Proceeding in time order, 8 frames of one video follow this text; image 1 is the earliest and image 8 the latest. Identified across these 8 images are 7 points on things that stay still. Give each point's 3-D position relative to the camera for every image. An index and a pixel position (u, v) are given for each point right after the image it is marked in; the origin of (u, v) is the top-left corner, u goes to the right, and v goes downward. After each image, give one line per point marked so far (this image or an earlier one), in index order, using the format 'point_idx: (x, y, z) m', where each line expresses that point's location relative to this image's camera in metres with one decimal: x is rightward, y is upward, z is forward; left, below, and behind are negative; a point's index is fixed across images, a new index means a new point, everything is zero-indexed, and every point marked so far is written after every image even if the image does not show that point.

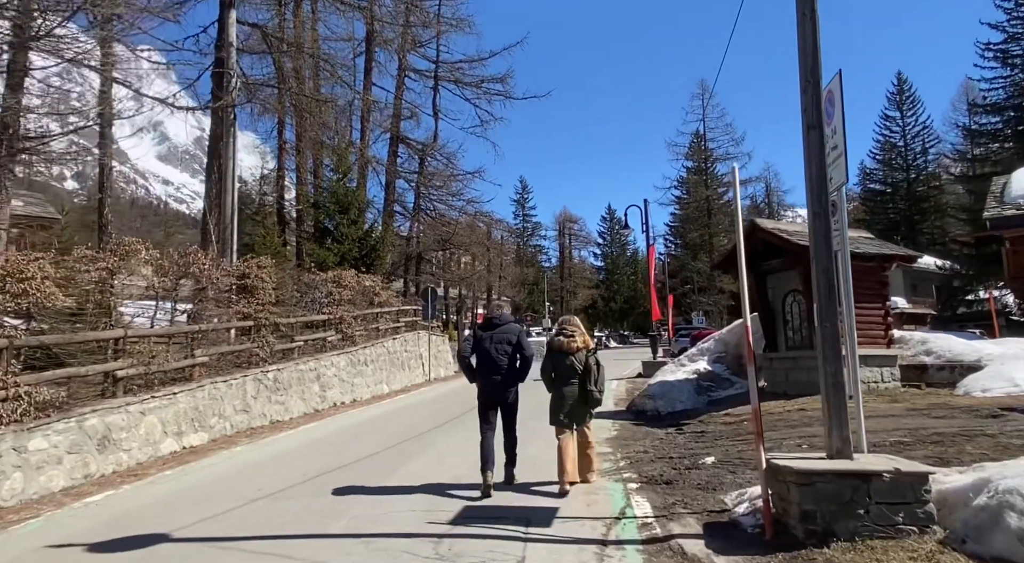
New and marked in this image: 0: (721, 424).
0: (+3.2, -2.2, +11.7) m
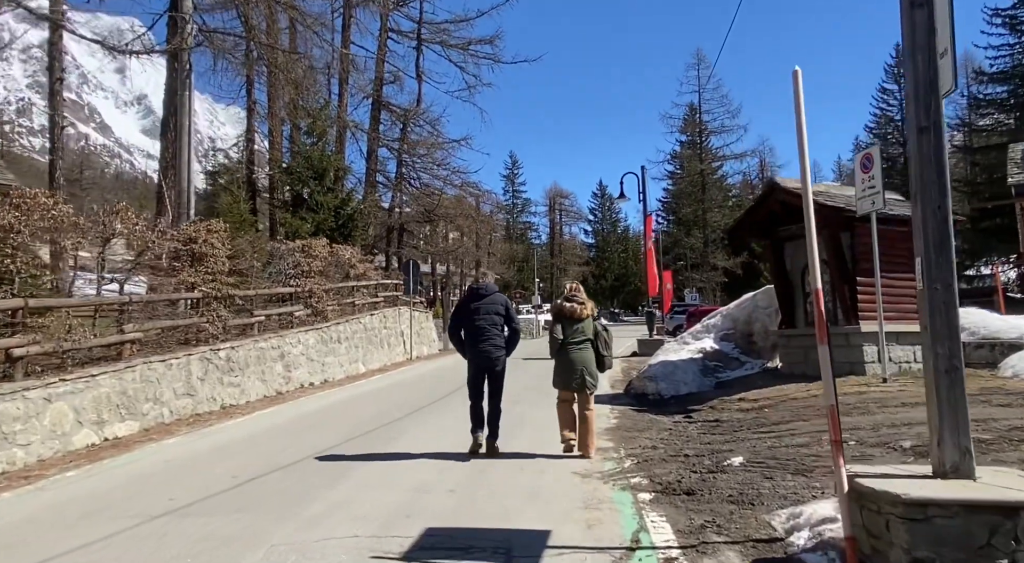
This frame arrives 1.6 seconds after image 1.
0: (+3.0, -1.8, +10.1) m
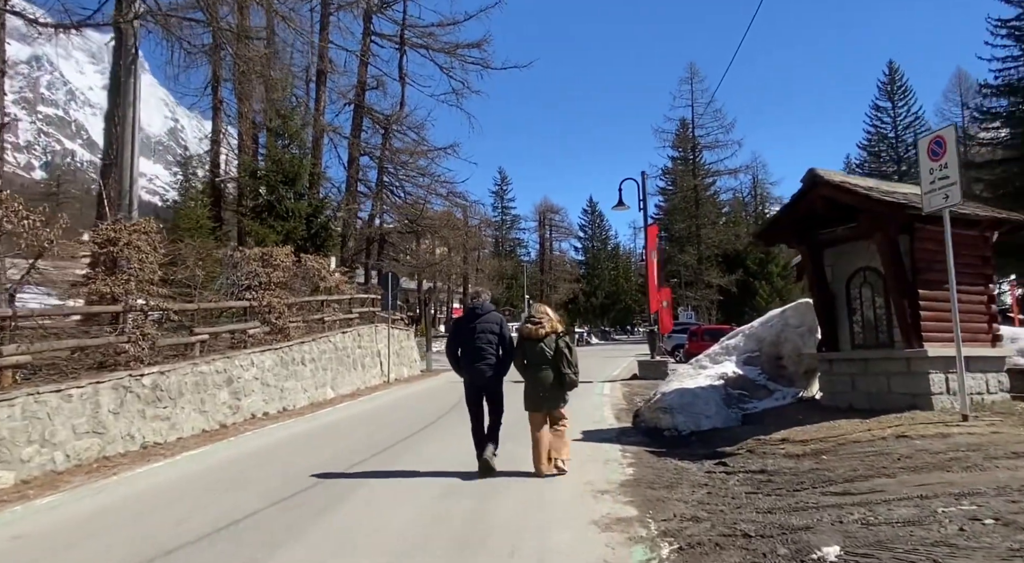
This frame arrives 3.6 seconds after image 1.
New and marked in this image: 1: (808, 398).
0: (+2.9, -1.9, +7.9) m
1: (+4.5, -1.8, +11.5) m
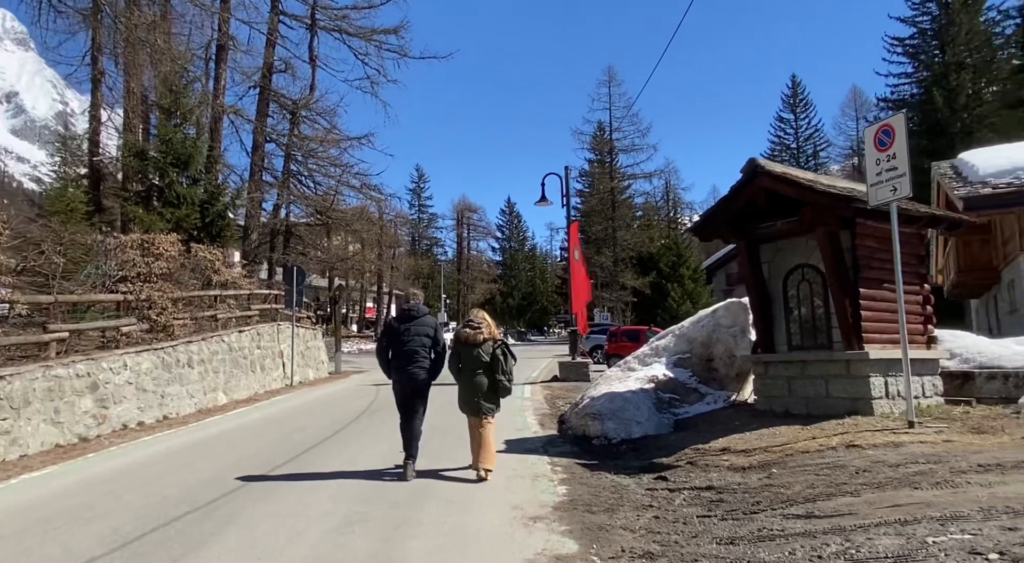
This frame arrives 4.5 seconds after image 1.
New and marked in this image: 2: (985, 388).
0: (+2.1, -1.8, +7.1) m
1: (+3.3, -1.8, +10.9) m
2: (+6.9, -1.5, +11.0) m
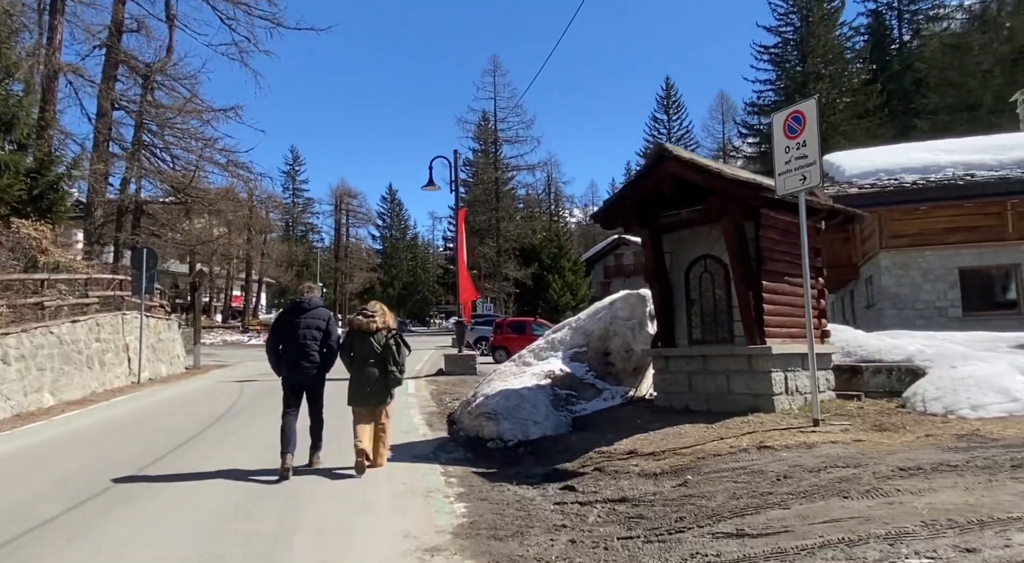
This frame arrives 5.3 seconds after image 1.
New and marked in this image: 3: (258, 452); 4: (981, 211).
0: (+1.2, -1.7, +6.5) m
1: (+1.7, -1.6, +10.5) m
2: (+5.3, -1.5, +11.1) m
3: (-2.9, -1.9, +8.6) m
4: (+11.2, +1.7, +18.2) m
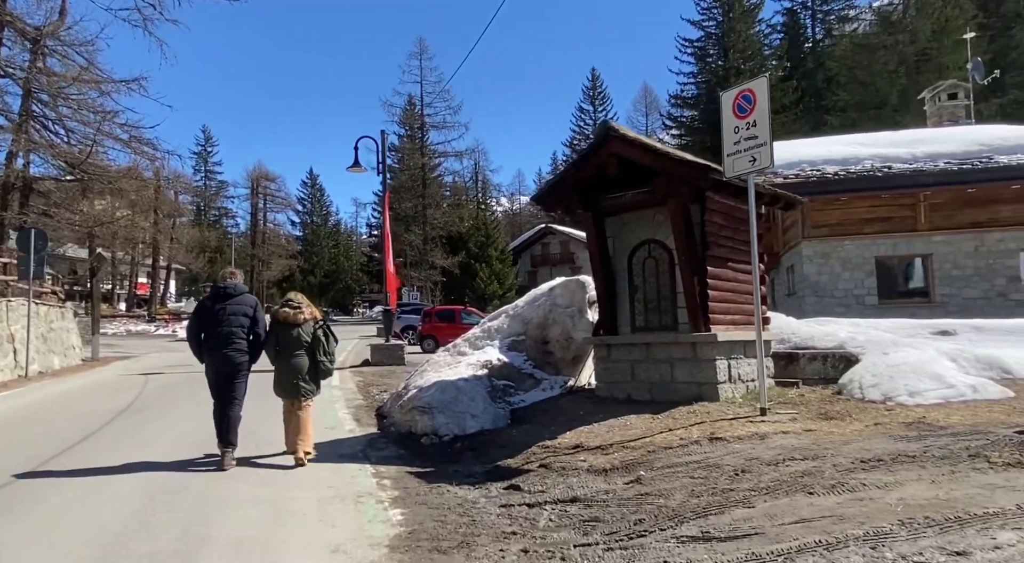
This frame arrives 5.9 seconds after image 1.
0: (+0.7, -1.6, +6.1) m
1: (+0.9, -1.4, +10.1) m
2: (+4.3, -1.3, +11.0) m
3: (-3.6, -1.8, +7.8) m
4: (+9.5, +2.0, +18.7) m
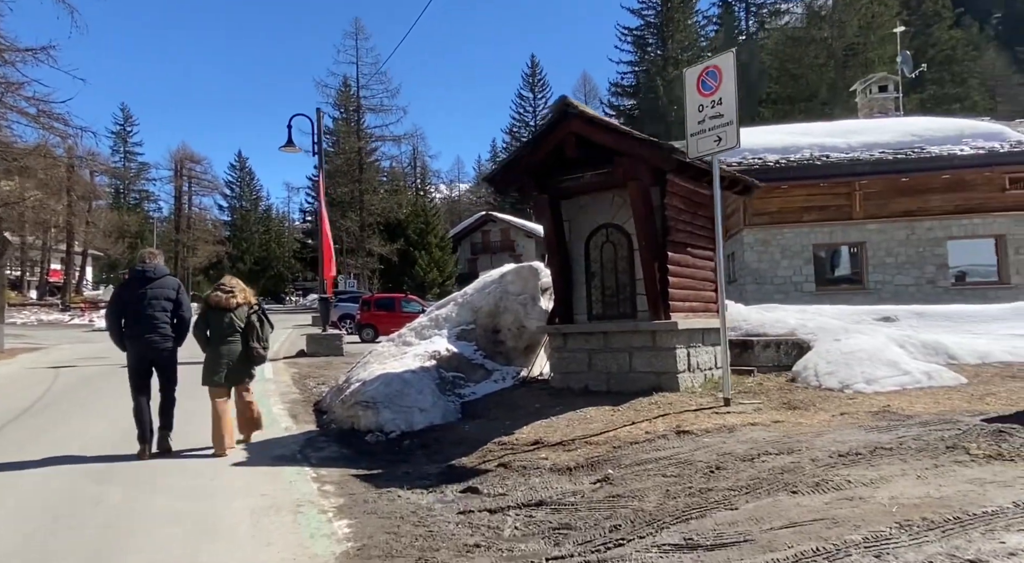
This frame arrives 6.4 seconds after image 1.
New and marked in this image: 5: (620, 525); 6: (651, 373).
0: (+0.4, -1.5, +5.6) m
1: (+0.2, -1.3, +9.6) m
2: (+3.6, -1.1, +10.9) m
3: (-4.0, -1.6, +7.0) m
4: (+8.1, +2.3, +18.8) m
5: (+0.7, -1.5, +4.6) m
6: (+1.6, -1.0, +8.4) m
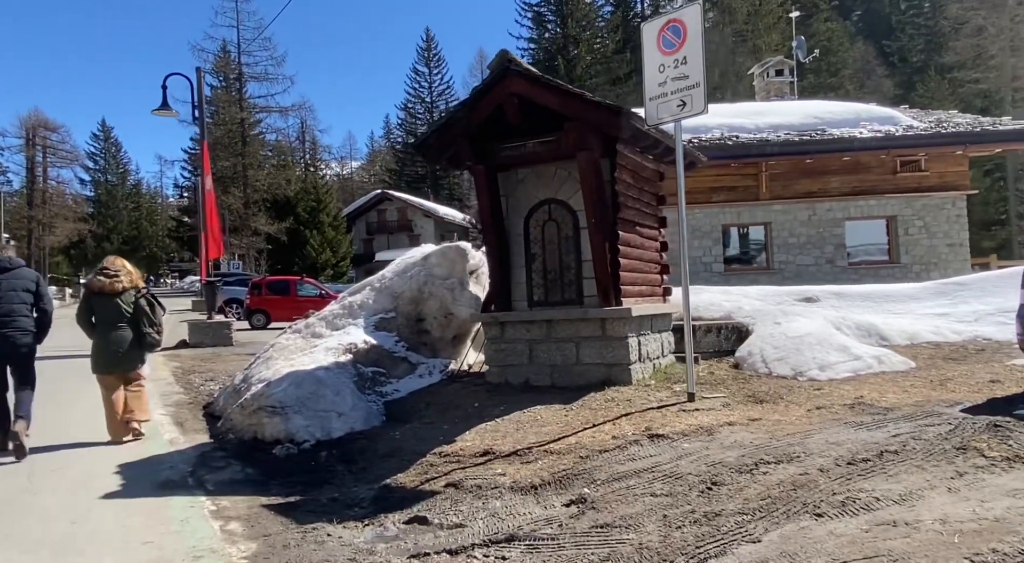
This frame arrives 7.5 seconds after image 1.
0: (+0.1, -1.4, +4.7) m
1: (-0.6, -1.1, +8.6) m
2: (+2.6, -0.8, +10.3) m
3: (-4.4, -1.5, +5.4) m
4: (+5.9, +2.8, +18.7) m
5: (+0.5, -1.4, +3.6) m
6: (+0.9, -0.8, +7.6) m
